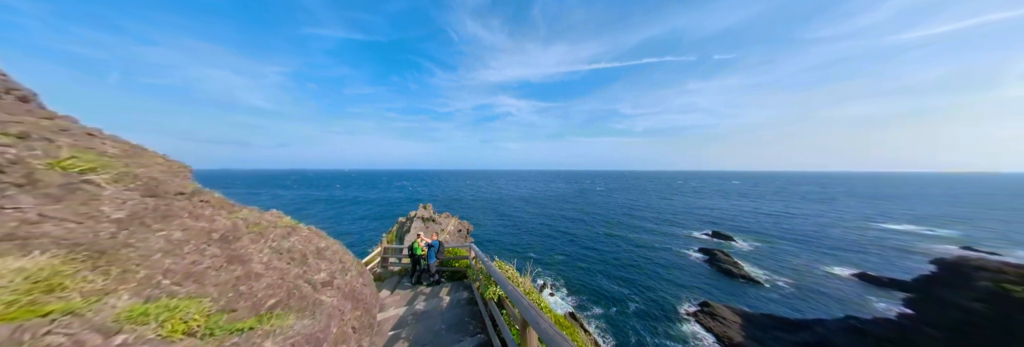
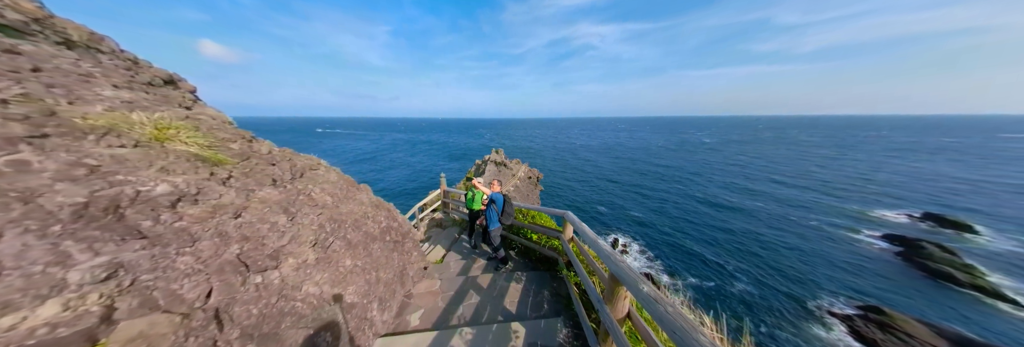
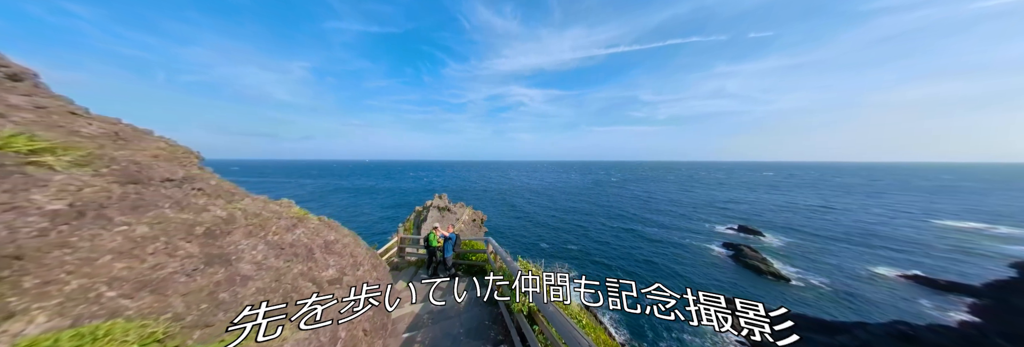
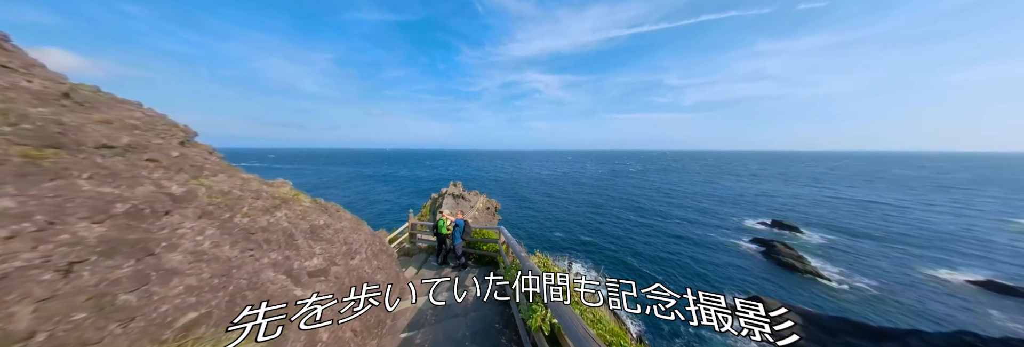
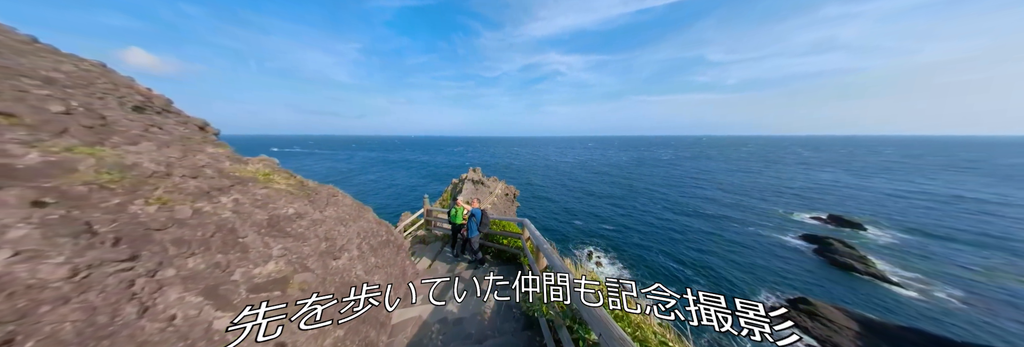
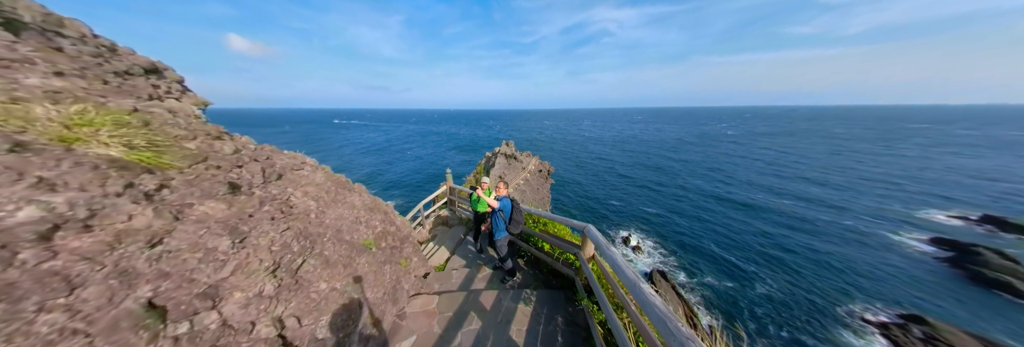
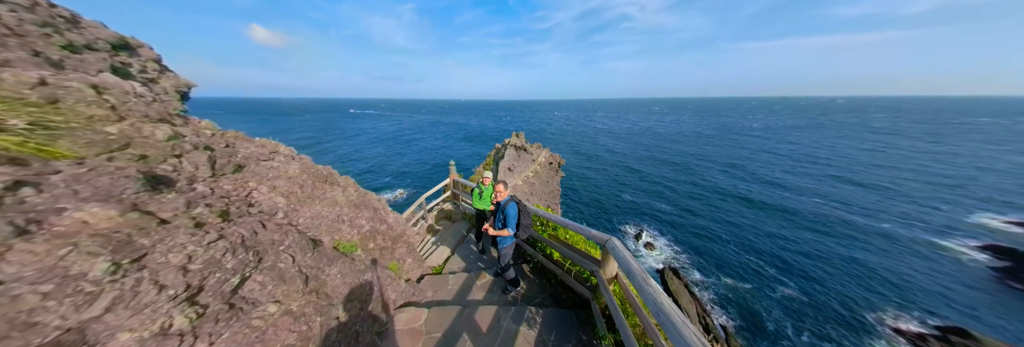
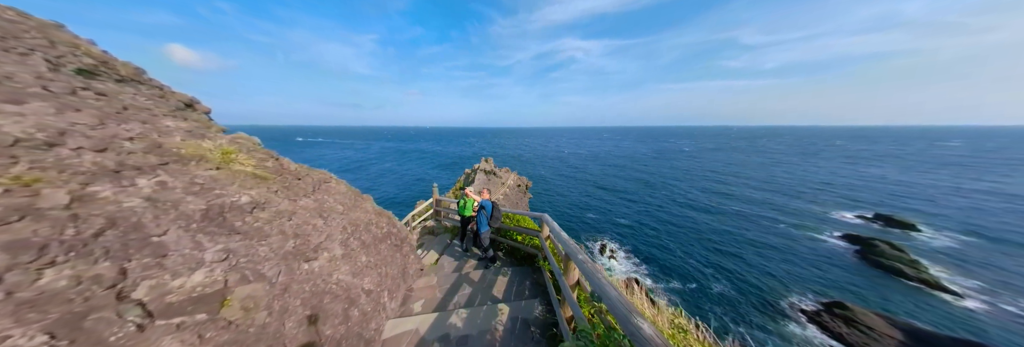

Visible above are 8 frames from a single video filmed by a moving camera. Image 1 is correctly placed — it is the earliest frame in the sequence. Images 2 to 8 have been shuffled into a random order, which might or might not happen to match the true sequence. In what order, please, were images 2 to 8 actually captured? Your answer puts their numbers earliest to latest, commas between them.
3, 4, 5, 8, 2, 6, 7
